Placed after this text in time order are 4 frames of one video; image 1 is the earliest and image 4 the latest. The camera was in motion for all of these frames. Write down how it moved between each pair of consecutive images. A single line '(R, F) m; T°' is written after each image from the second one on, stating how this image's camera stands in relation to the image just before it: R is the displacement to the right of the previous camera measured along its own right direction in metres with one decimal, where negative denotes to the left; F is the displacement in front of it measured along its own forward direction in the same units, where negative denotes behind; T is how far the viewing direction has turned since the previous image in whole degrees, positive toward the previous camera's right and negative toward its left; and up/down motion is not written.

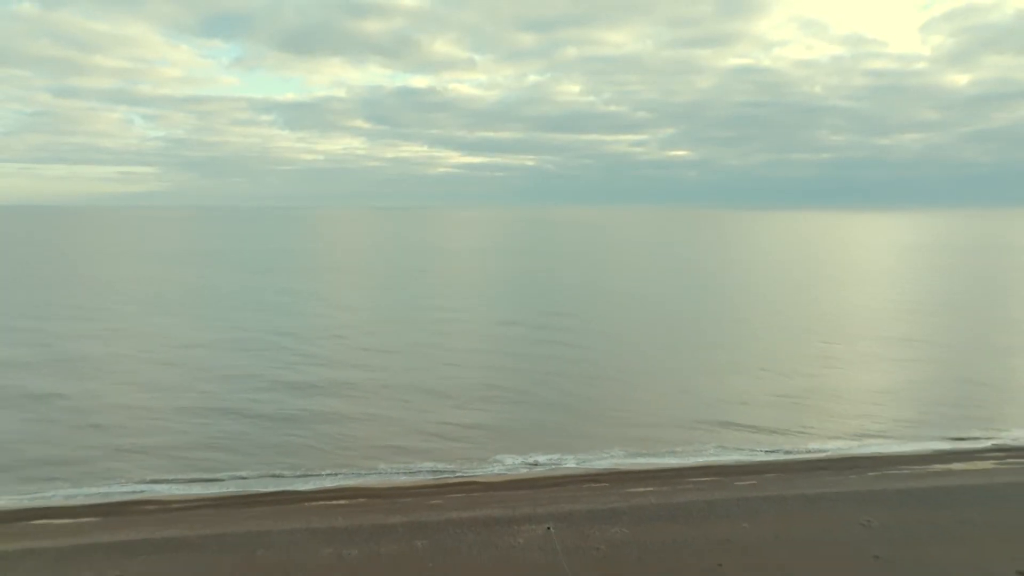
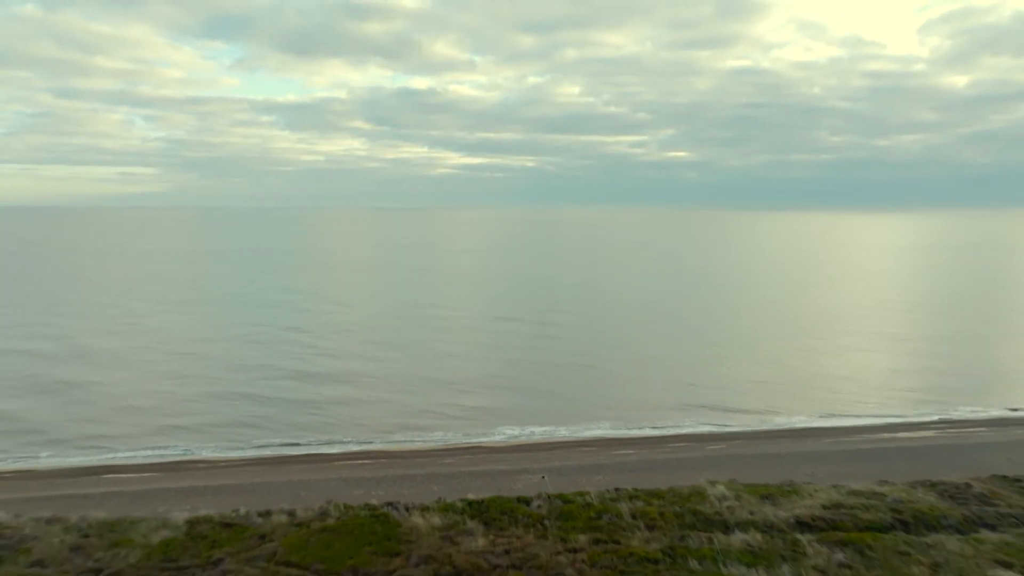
(-7.8, -4.9) m; 0°
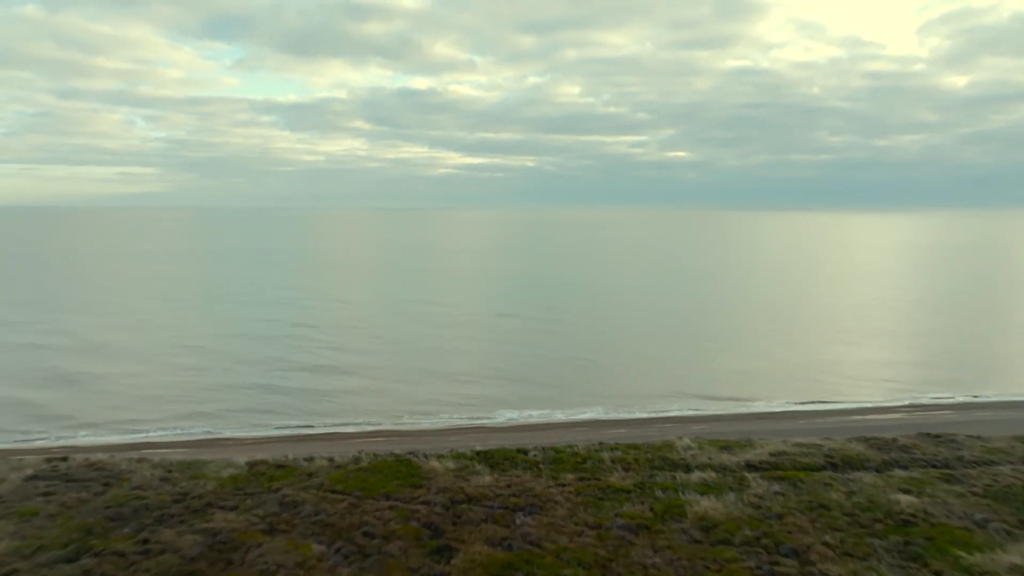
(0.0, -3.1) m; 0°
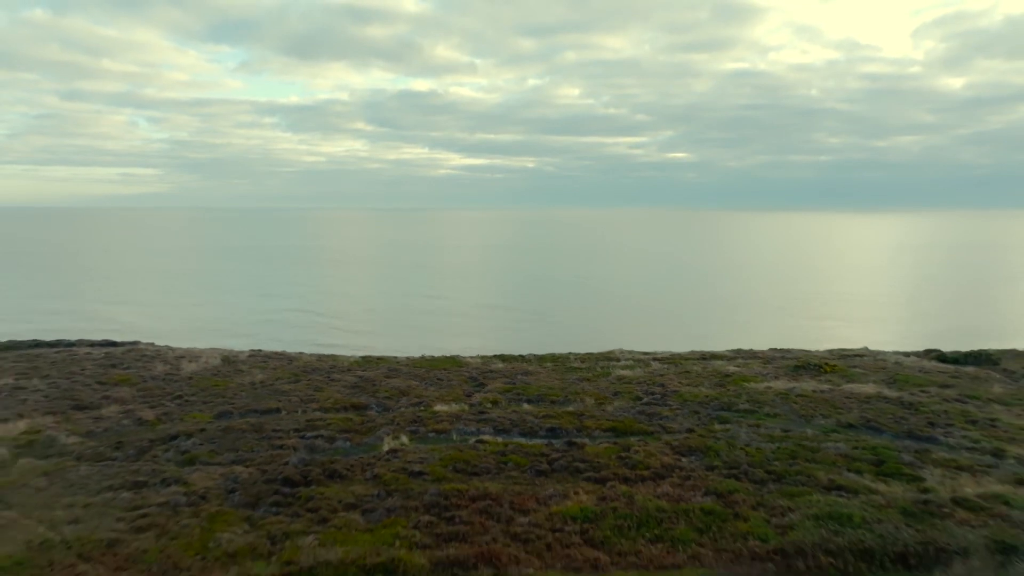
(-0.2, -12.0) m; 0°
